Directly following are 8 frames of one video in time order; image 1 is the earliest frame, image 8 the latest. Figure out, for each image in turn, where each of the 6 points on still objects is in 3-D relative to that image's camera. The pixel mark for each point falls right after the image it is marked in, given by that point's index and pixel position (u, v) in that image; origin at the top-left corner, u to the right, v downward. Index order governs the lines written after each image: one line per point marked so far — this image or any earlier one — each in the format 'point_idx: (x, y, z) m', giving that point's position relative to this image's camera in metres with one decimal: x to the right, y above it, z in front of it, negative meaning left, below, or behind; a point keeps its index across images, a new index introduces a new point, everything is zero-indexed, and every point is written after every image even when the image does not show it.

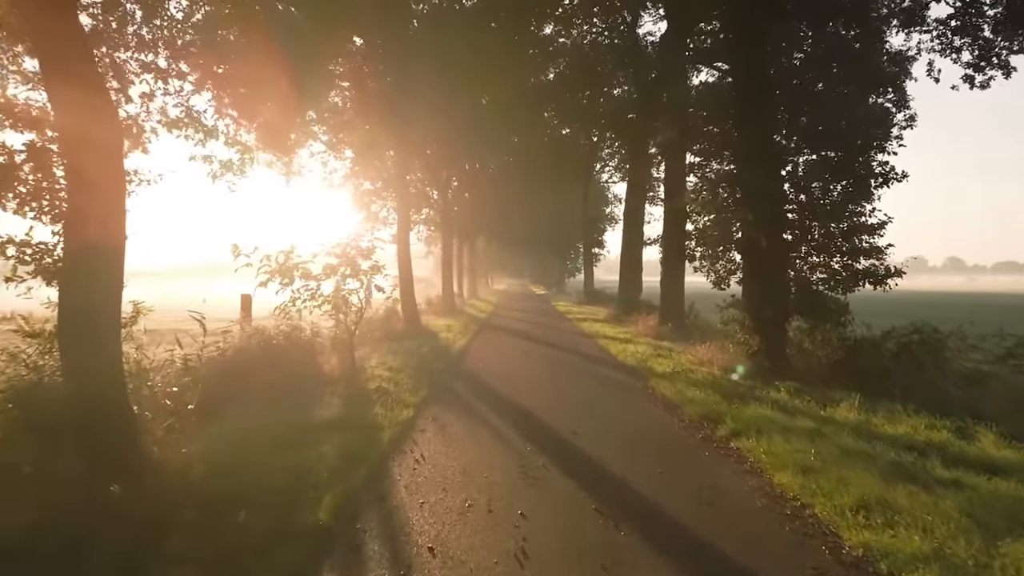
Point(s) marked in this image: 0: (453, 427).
0: (-1.0, -2.4, +9.5) m
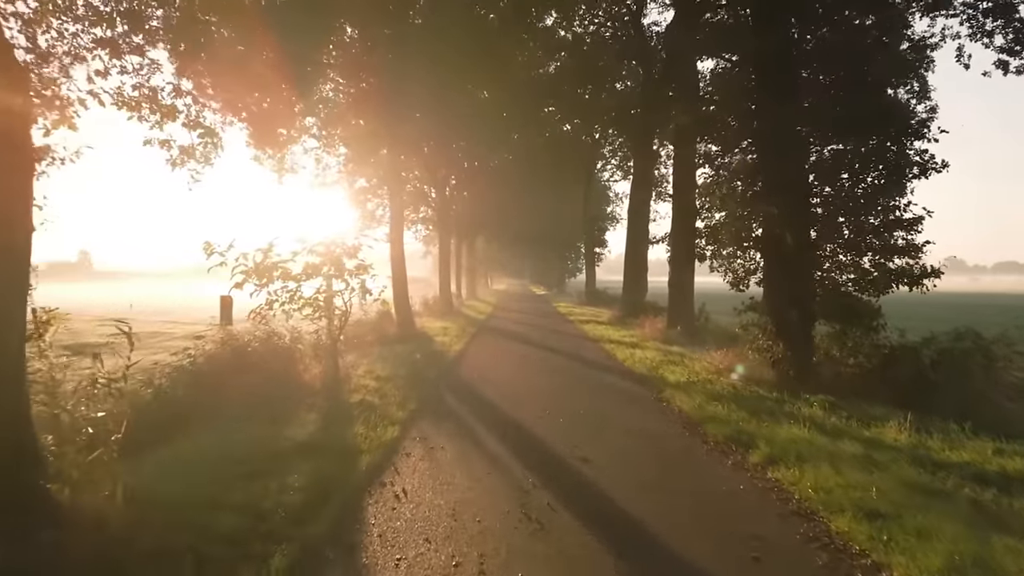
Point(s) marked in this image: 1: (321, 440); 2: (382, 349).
0: (-1.0, -2.4, +8.2) m
1: (-2.9, -2.3, +8.4) m
2: (-4.2, -2.0, +17.9) m
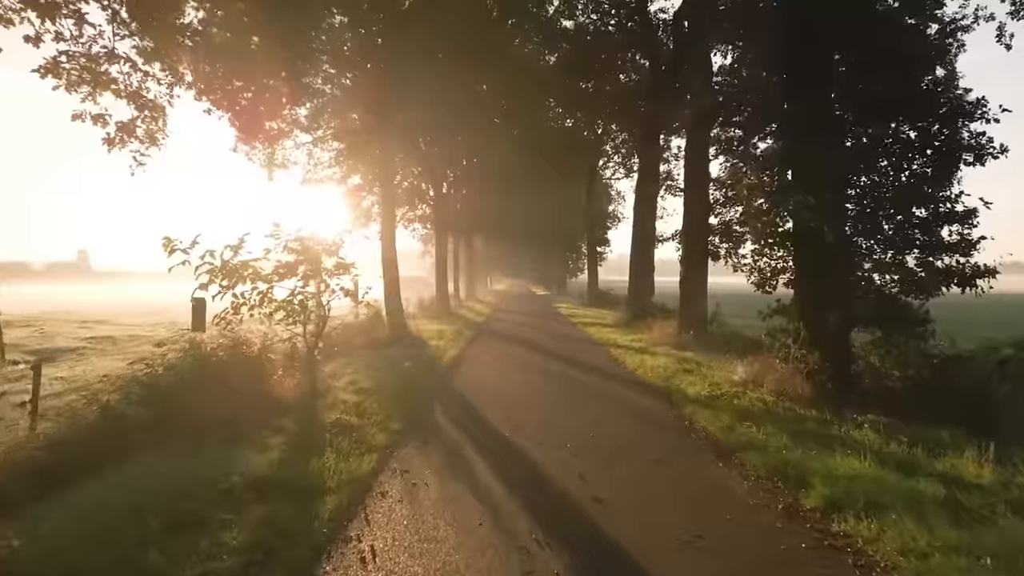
0: (-1.0, -2.4, +6.8) m
1: (-2.9, -2.3, +7.0) m
2: (-4.2, -2.0, +16.5) m
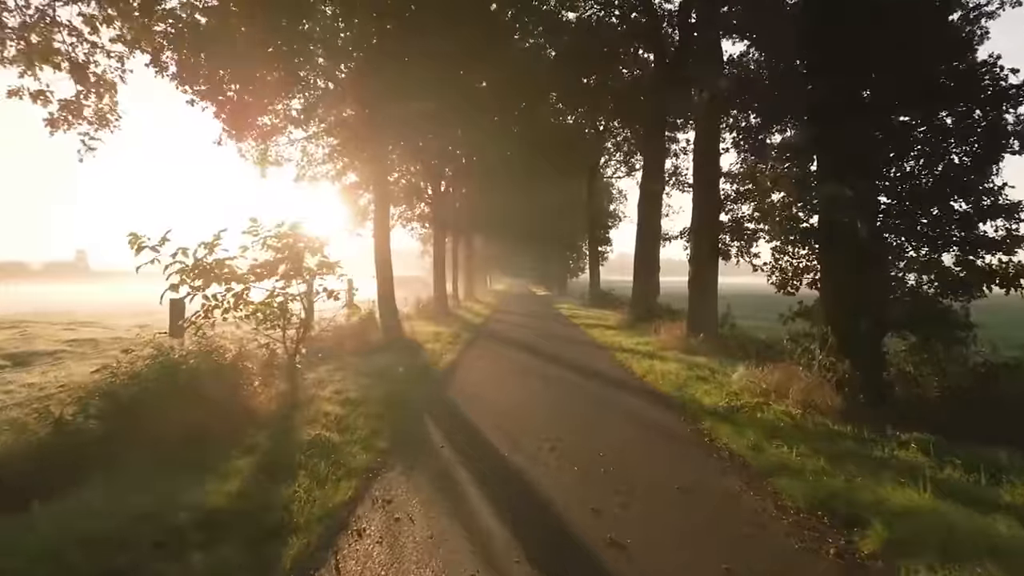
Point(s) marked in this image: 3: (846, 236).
0: (-1.0, -2.4, +5.8) m
1: (-2.9, -2.4, +6.0) m
2: (-4.2, -2.0, +15.5) m
3: (+6.2, +1.0, +10.3) m
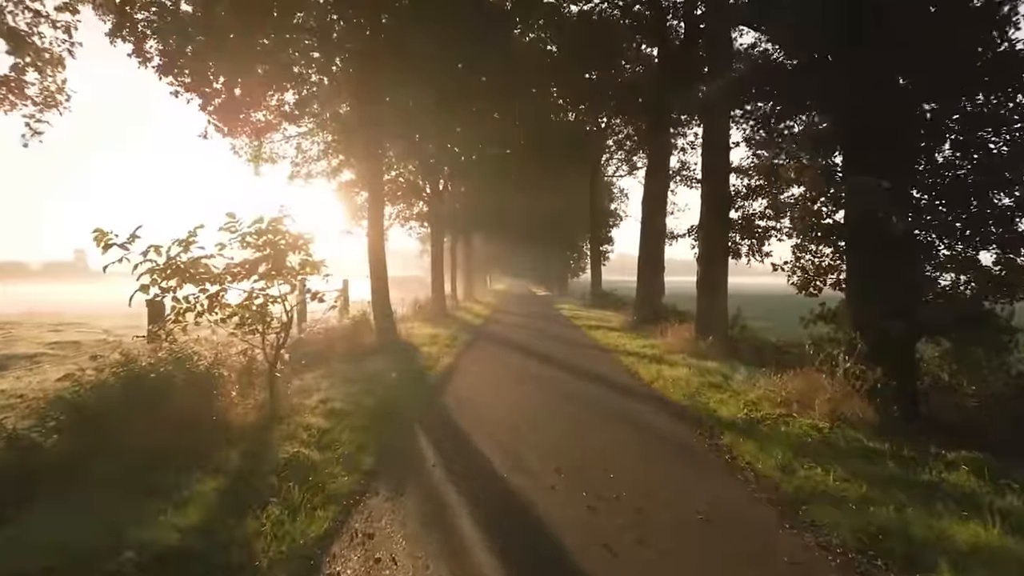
0: (-1.0, -2.5, +5.0) m
1: (-2.9, -2.4, +5.2) m
2: (-4.2, -2.1, +14.7) m
3: (+6.2, +0.9, +9.5) m
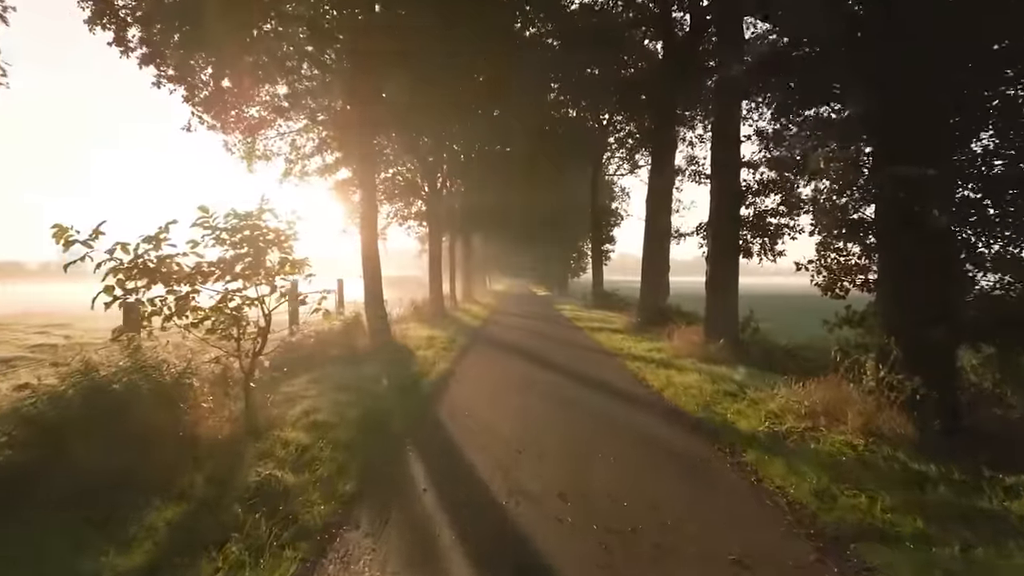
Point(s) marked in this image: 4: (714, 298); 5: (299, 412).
0: (-1.0, -2.5, +4.2) m
1: (-2.9, -2.4, +4.4) m
2: (-4.2, -2.1, +13.9) m
3: (+6.2, +0.9, +8.7) m
4: (+6.1, -0.3, +16.8) m
5: (-3.7, -2.2, +9.7) m
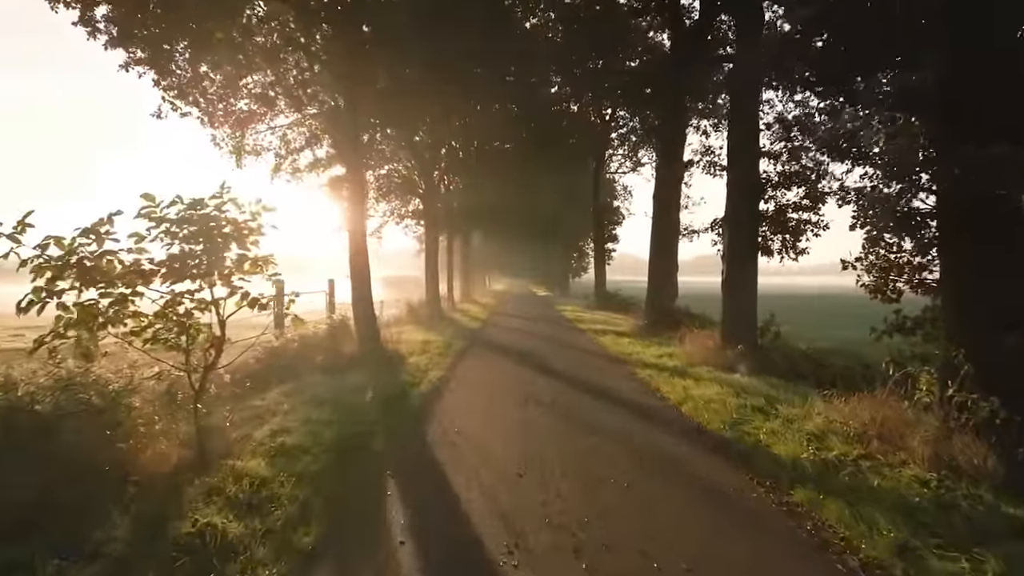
0: (-1.0, -2.5, +2.9) m
1: (-2.9, -2.4, +3.1) m
2: (-4.2, -2.1, +12.6) m
3: (+6.2, +0.9, +7.4) m
4: (+6.1, -0.3, +15.5) m
5: (-3.7, -2.2, +8.4) m
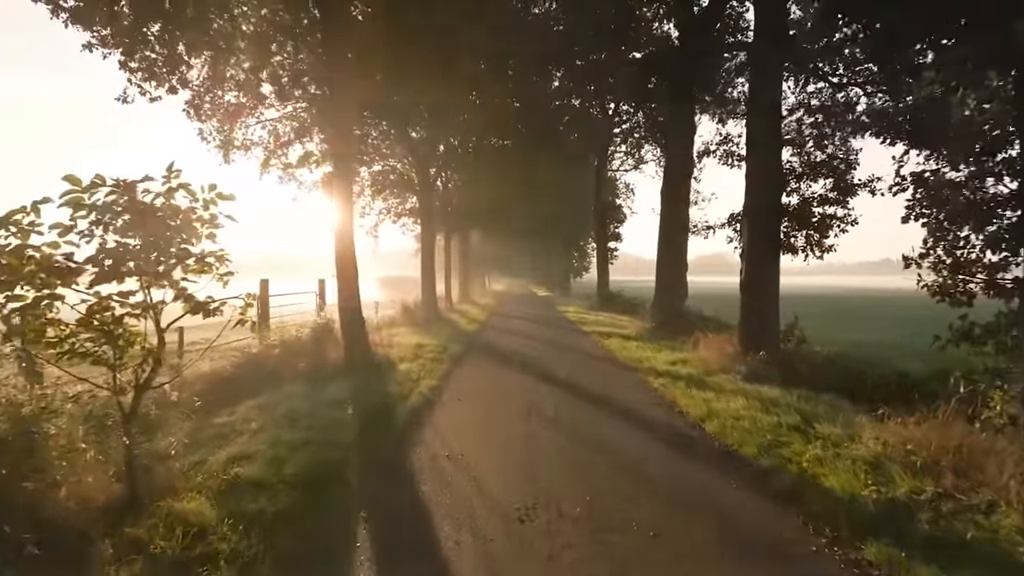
0: (-1.0, -2.5, +1.6) m
1: (-2.9, -2.4, +1.8) m
2: (-4.2, -2.1, +11.3) m
3: (+6.2, +0.9, +6.1) m
4: (+6.1, -0.4, +14.3) m
5: (-3.7, -2.2, +7.1) m
